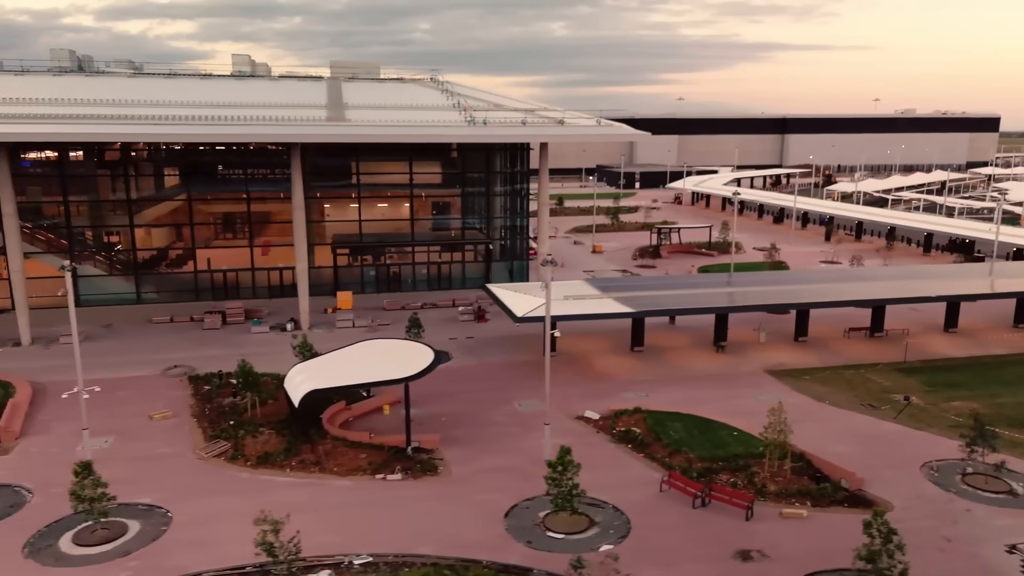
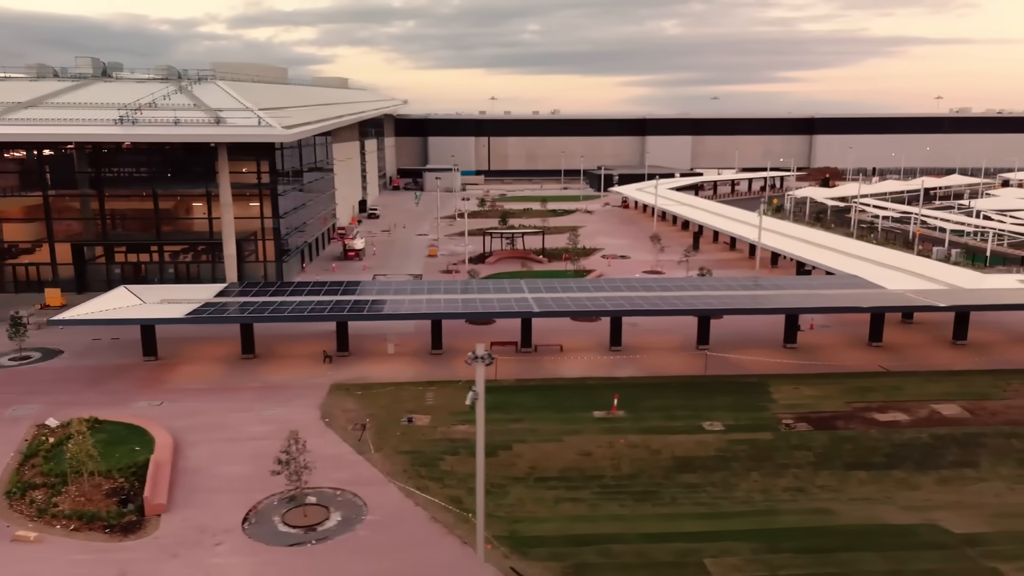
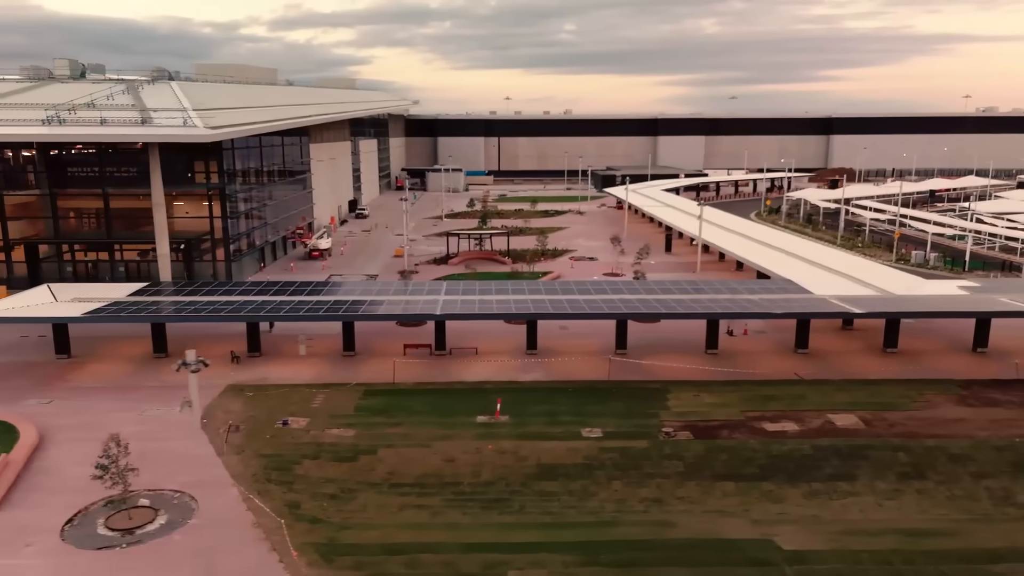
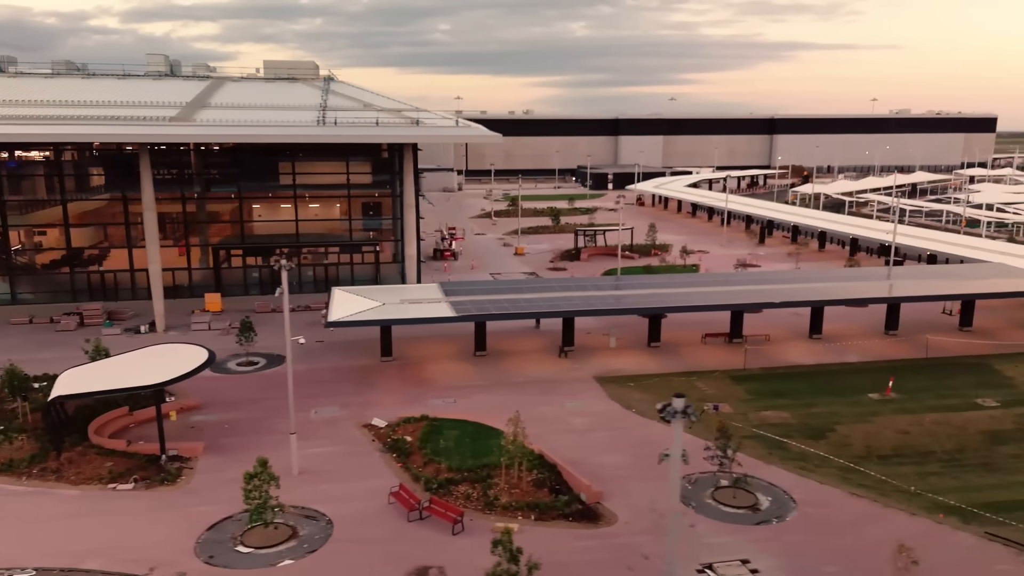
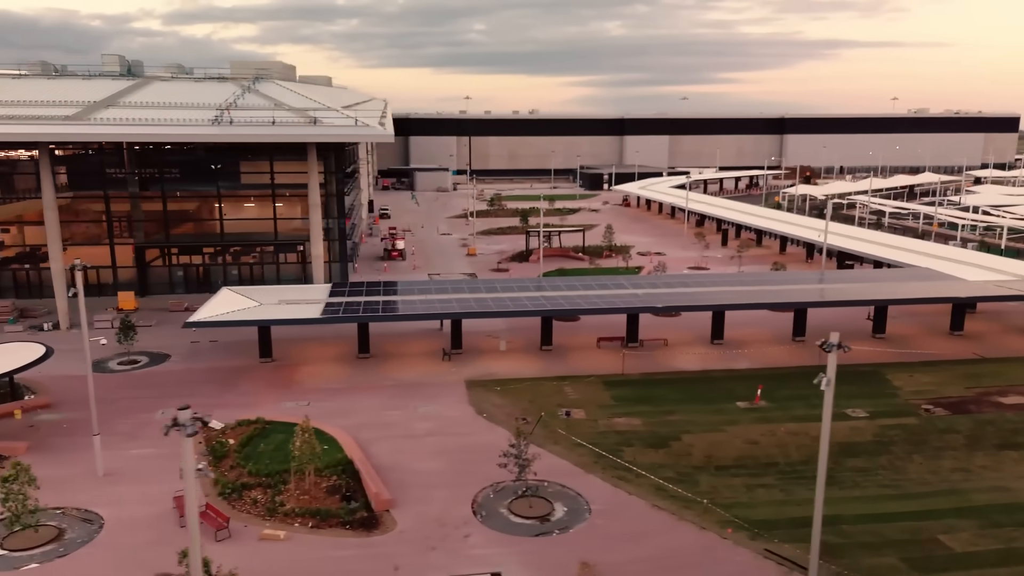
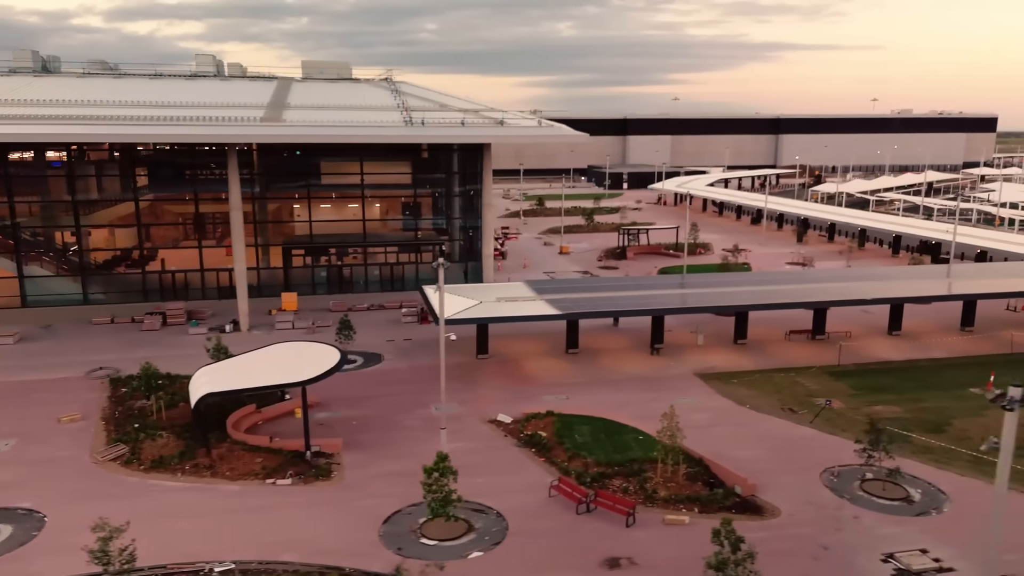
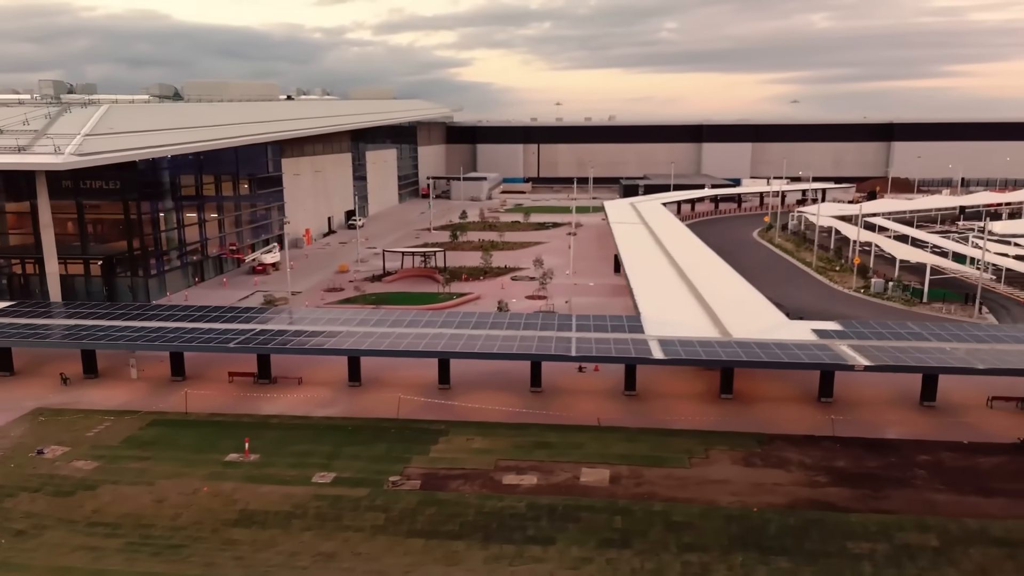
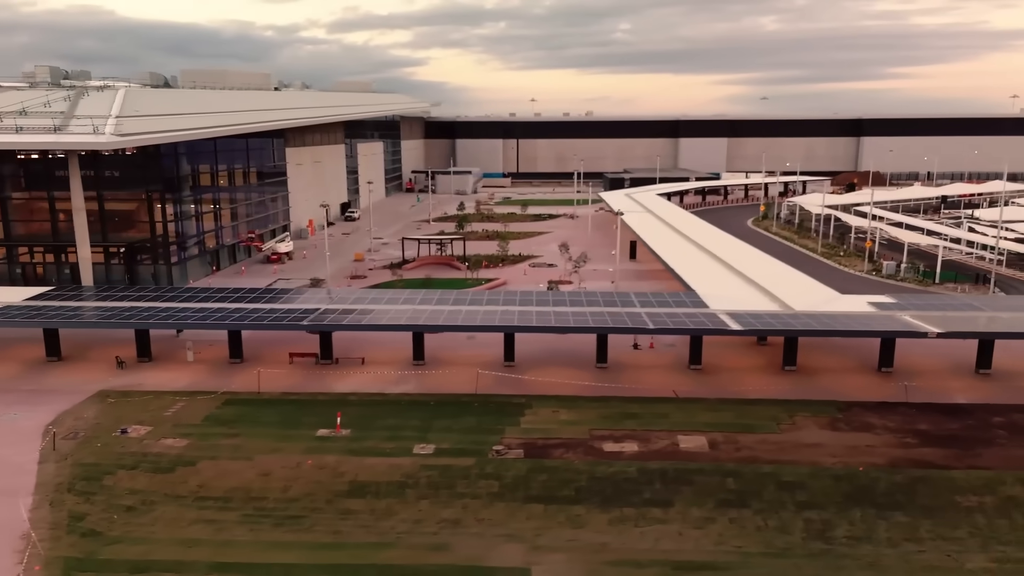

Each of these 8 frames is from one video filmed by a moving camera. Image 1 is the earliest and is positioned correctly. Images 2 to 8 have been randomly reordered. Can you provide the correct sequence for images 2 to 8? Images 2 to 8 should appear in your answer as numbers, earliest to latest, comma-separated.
6, 4, 5, 2, 3, 8, 7
